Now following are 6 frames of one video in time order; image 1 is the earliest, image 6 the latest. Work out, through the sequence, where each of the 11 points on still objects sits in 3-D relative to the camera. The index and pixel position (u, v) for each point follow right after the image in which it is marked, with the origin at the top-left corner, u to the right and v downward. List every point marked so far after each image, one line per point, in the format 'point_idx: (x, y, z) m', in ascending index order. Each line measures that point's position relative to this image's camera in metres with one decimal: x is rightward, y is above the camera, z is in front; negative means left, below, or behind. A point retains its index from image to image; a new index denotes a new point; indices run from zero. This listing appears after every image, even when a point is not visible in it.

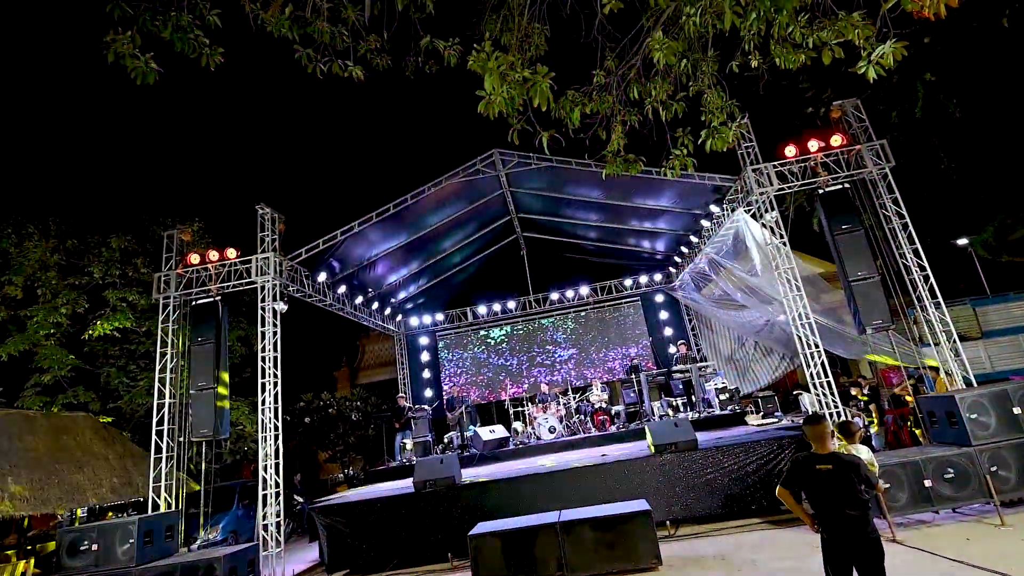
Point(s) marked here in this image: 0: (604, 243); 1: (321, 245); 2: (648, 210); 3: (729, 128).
0: (+2.2, +1.1, +11.8) m
1: (-3.2, +0.7, +8.2) m
2: (+2.6, +1.5, +9.6) m
3: (+1.8, +1.3, +4.0) m
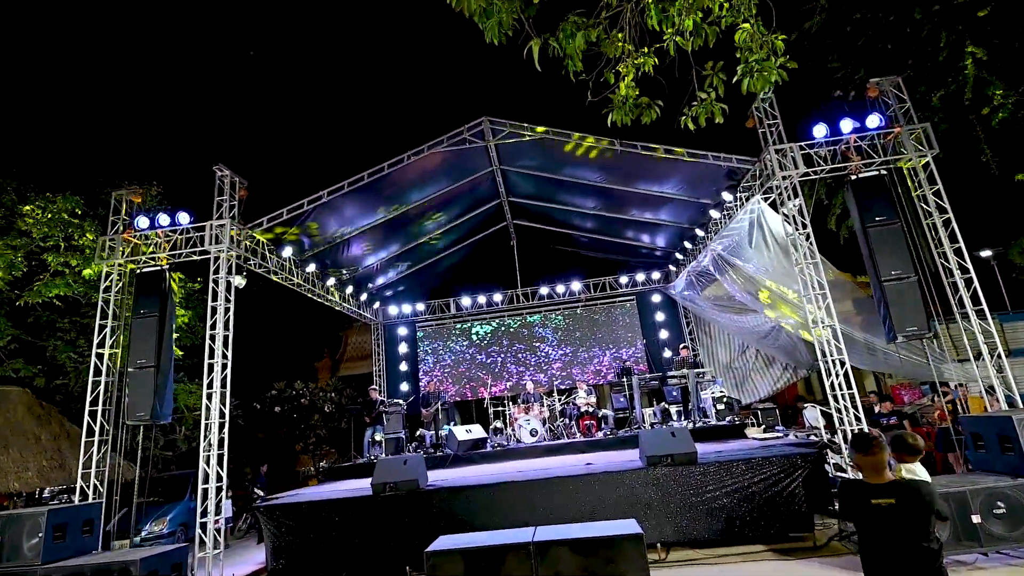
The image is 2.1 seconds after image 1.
0: (+2.0, +1.2, +10.9) m
1: (-3.3, +1.1, +7.3) m
2: (+2.5, +1.6, +8.8) m
3: (+1.7, +1.4, +3.2) m
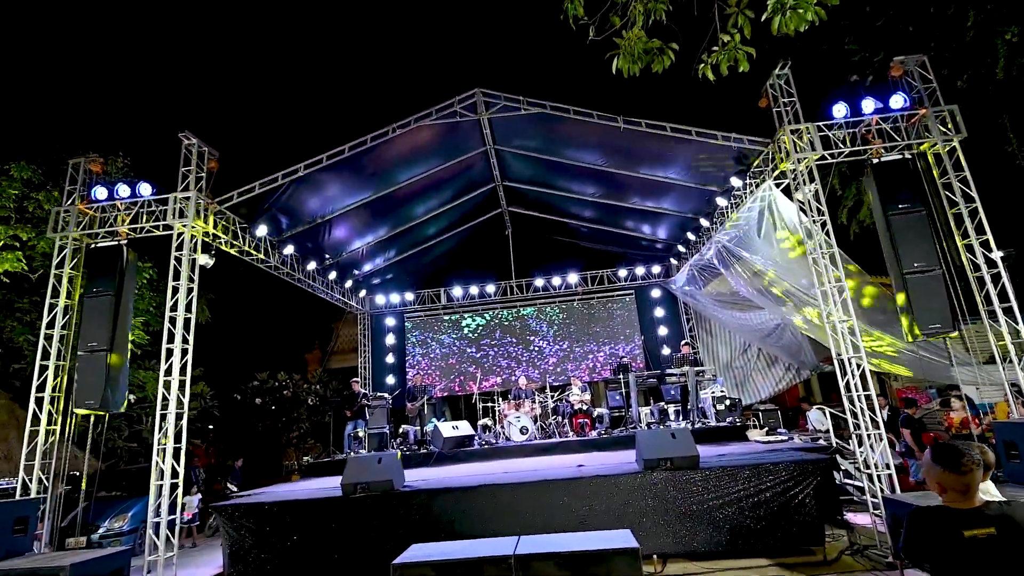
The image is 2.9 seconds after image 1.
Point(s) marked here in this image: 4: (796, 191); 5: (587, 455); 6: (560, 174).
0: (+1.8, +1.3, +10.4) m
1: (-3.5, +1.3, +6.7) m
2: (+2.4, +1.7, +8.3) m
3: (+1.6, +1.5, +2.7) m
4: (+3.5, +1.2, +6.0) m
5: (+1.1, -2.4, +7.1) m
6: (+0.8, +2.0, +8.7) m
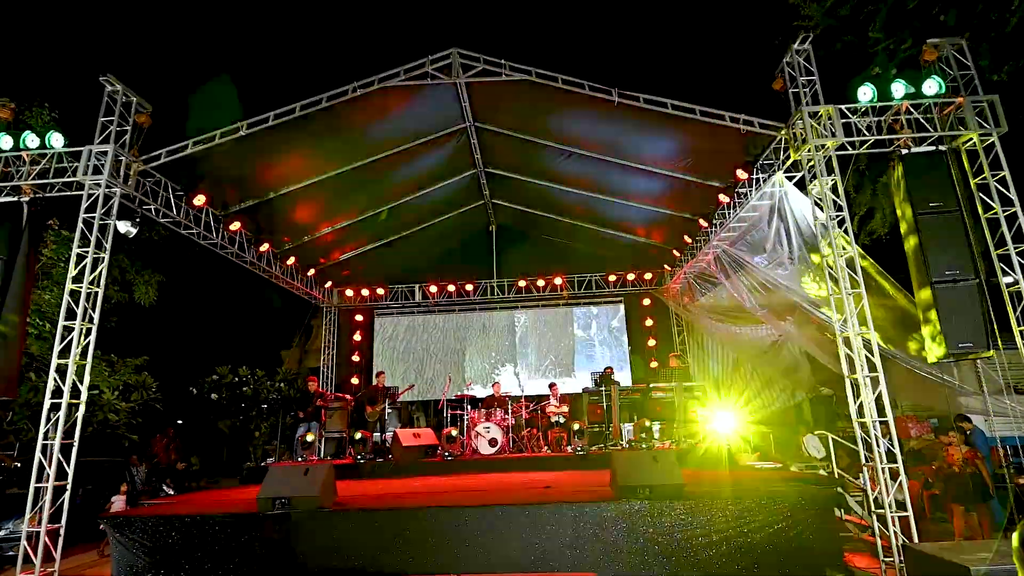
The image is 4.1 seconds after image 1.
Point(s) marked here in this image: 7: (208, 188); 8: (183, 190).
0: (+1.5, +1.2, +9.6) m
1: (-3.7, +1.6, +5.9) m
2: (+2.1, +1.7, +7.5) m
3: (+1.4, +1.6, +1.9) m
4: (+3.2, +1.1, +5.3) m
5: (+0.6, -2.4, +6.3) m
6: (+0.6, +2.0, +7.9) m
7: (-4.2, +1.4, +6.8) m
8: (-4.3, +1.3, +6.6) m
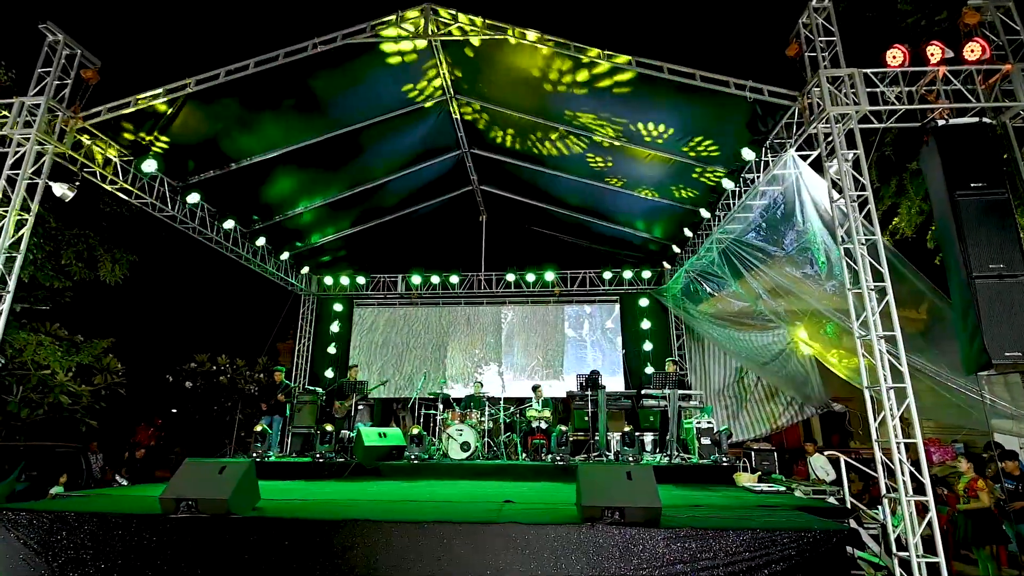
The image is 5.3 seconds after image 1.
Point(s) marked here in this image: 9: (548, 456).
0: (+1.3, +1.3, +8.9) m
1: (-4.0, +1.9, +5.3) m
2: (+1.8, +1.7, +6.8) m
3: (+1.1, +1.8, +1.2) m
4: (+2.9, +1.1, +4.5) m
5: (+0.2, -2.2, +5.5) m
6: (+0.4, +2.1, +7.3) m
7: (-4.4, +1.7, +6.2) m
8: (-4.6, +1.6, +6.0) m
9: (+0.5, -2.5, +7.4) m
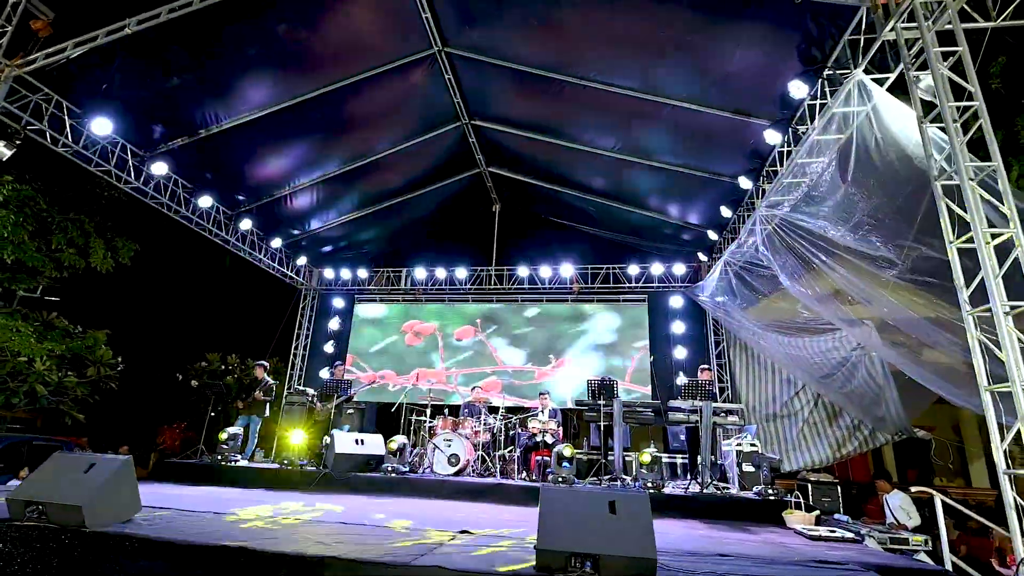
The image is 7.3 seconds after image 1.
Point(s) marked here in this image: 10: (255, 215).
0: (+1.5, +1.4, +7.8) m
1: (-4.1, +2.2, +4.7) m
2: (+1.8, +1.9, +5.6) m
3: (+0.5, +2.2, +0.1) m
4: (+2.6, +1.4, +3.2) m
5: (0.0, -2.0, +4.4) m
6: (+0.4, +2.3, +6.2) m
7: (-4.5, +2.0, +5.6) m
8: (-4.7, +1.9, +5.4) m
9: (+0.5, -2.4, +6.2) m
10: (-4.0, +1.1, +7.8) m
